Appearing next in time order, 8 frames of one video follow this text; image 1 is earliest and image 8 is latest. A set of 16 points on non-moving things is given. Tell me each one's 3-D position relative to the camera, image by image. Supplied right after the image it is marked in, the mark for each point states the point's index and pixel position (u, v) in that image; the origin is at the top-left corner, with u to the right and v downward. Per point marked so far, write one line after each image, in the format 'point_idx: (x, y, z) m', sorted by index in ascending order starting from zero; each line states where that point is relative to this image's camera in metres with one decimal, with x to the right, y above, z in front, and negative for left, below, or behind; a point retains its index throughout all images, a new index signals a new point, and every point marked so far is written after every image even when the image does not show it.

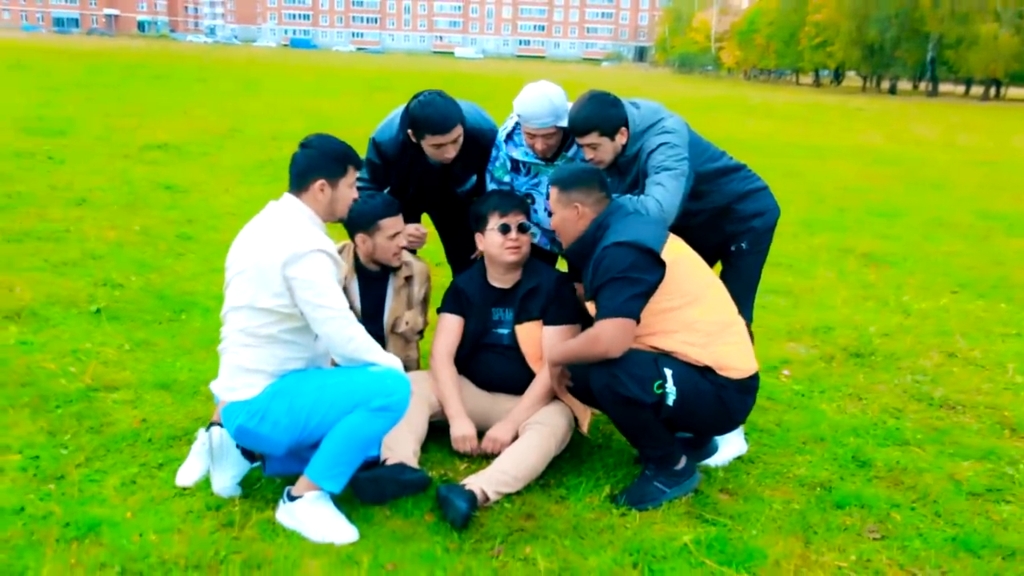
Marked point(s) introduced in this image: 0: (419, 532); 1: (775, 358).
0: (-0.4, -1.0, +4.1) m
1: (+1.7, -0.5, +6.8) m
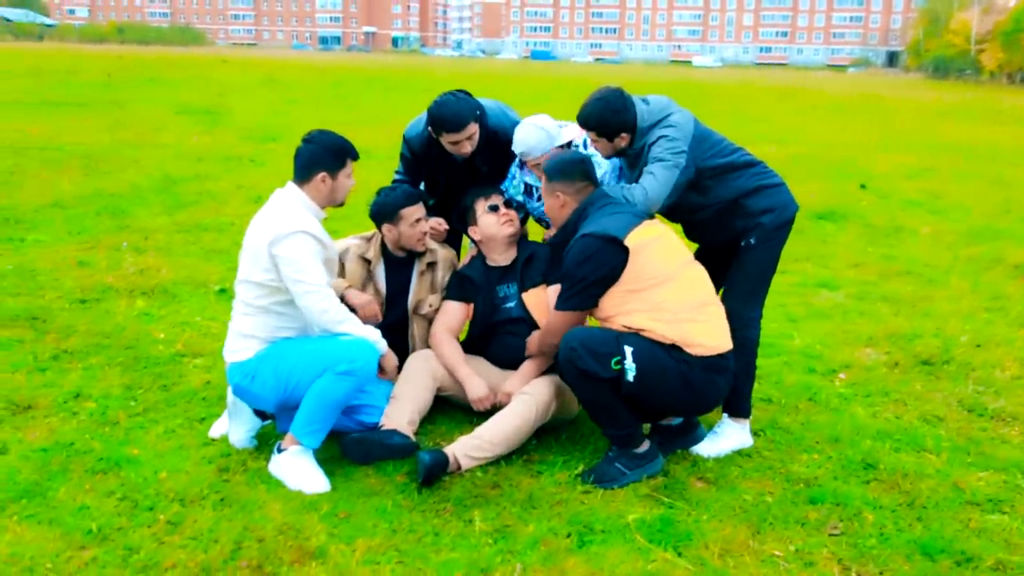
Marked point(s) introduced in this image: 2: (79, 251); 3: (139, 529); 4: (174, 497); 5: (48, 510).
0: (-0.6, -0.9, +4.5) m
1: (+2.1, -0.5, +6.7) m
2: (-3.9, +0.3, +9.1) m
3: (-1.5, -1.0, +4.0) m
4: (-1.4, -0.9, +4.3) m
5: (-1.9, -0.9, +4.2) m
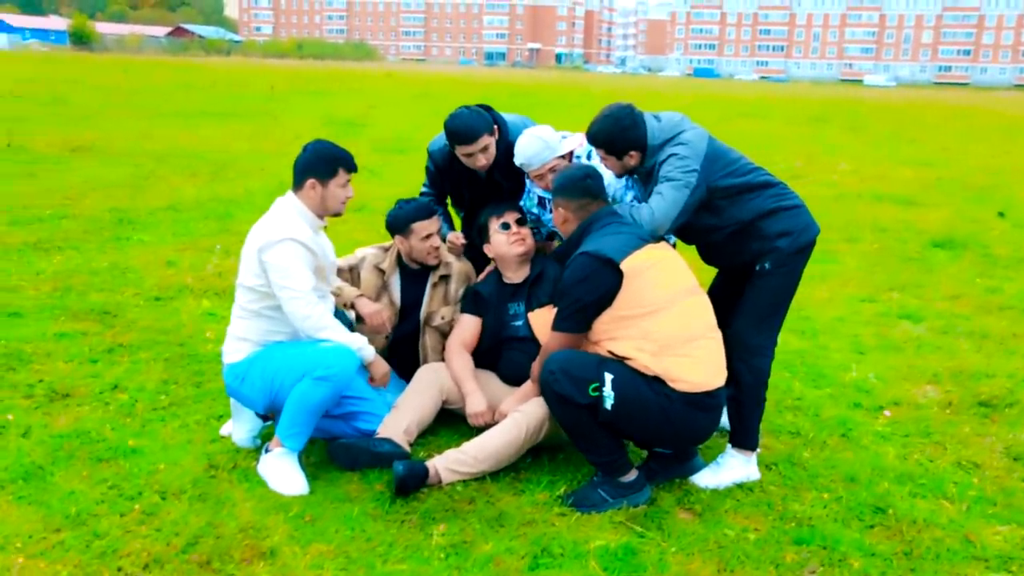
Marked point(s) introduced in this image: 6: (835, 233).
0: (-0.7, -0.9, +4.6) m
1: (+2.3, -0.7, +6.3) m
2: (-3.2, +0.3, +9.6) m
3: (-1.7, -1.0, +4.2) m
4: (-1.6, -0.9, +4.5) m
5: (-2.1, -0.9, +4.4) m
6: (+4.2, +0.7, +13.1) m
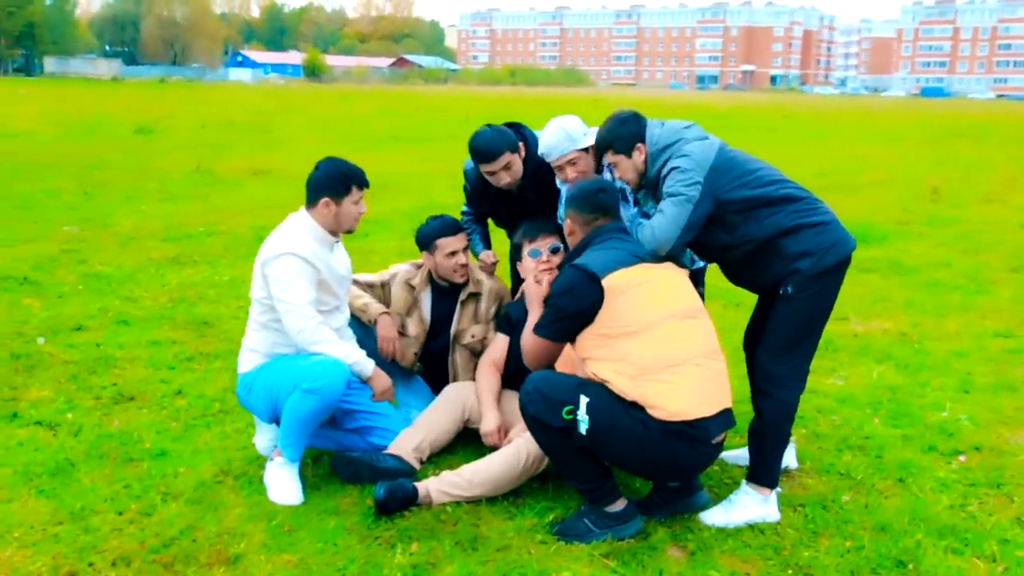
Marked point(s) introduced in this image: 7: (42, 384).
0: (-0.7, -1.0, +4.6) m
1: (+2.5, -0.9, +5.7) m
2: (-2.2, +0.2, +10.1) m
3: (-1.8, -1.0, +4.4) m
4: (-1.6, -0.9, +4.7) m
5: (-2.1, -0.9, +4.7) m
6: (+5.8, +0.3, +12.0) m
7: (-2.9, -0.6, +6.1) m
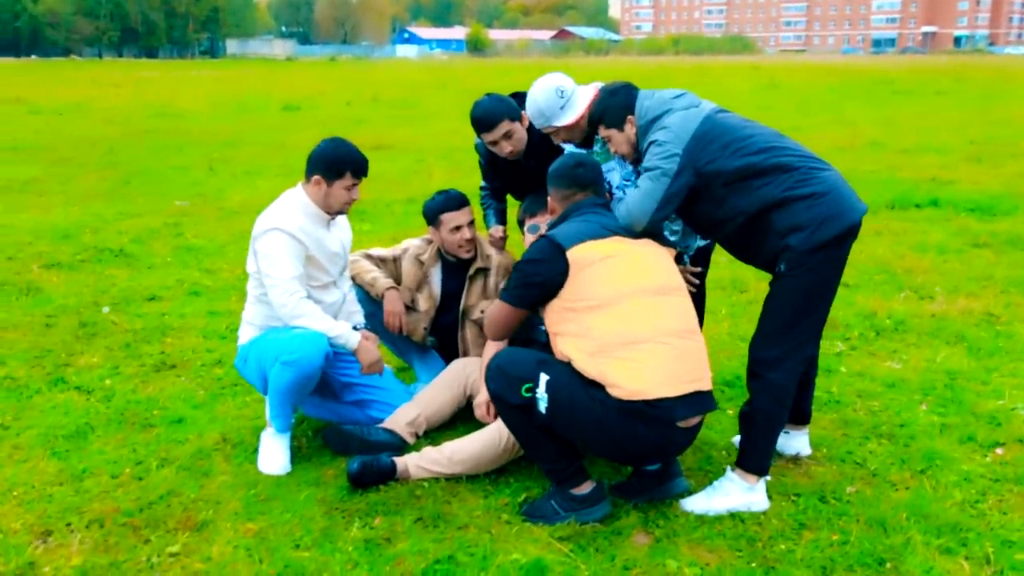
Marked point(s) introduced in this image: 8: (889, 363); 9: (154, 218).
0: (-0.8, -0.9, +4.6) m
1: (+2.6, -0.8, +5.2) m
2: (-1.4, +0.5, +10.3) m
3: (-1.9, -0.9, +4.7) m
4: (-1.7, -0.8, +4.9) m
5: (-2.2, -0.8, +5.0) m
6: (+6.8, +0.6, +10.9) m
7: (-2.7, -0.4, +6.5) m
8: (+2.4, -0.5, +6.4) m
9: (-3.9, +0.8, +11.1) m
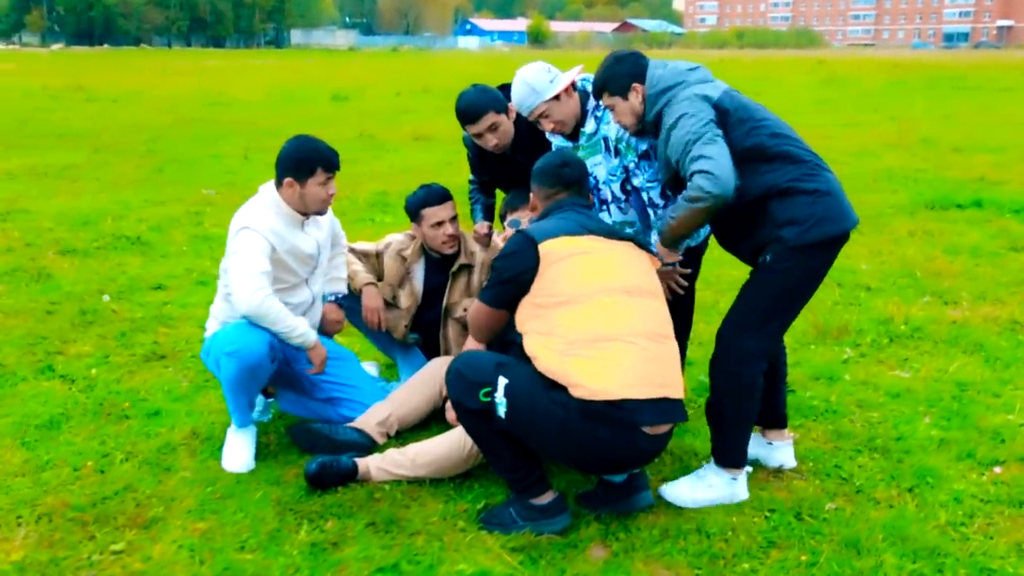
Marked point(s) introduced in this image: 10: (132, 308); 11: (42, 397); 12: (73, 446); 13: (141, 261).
0: (-1.0, -0.9, +4.6) m
1: (+2.4, -0.8, +4.9) m
2: (-1.2, +0.5, +10.2) m
3: (-2.0, -0.8, +4.6) m
4: (-1.8, -0.8, +4.9) m
5: (-2.3, -0.7, +5.0) m
6: (+7.0, +0.5, +10.3) m
7: (-2.7, -0.3, +6.5) m
8: (+2.3, -0.5, +6.1) m
9: (-3.7, +0.9, +11.1) m
10: (-2.7, -0.1, +7.3) m
11: (-2.6, -0.6, +5.5) m
12: (-2.1, -0.8, +4.9) m
13: (-3.2, +0.2, +8.8) m
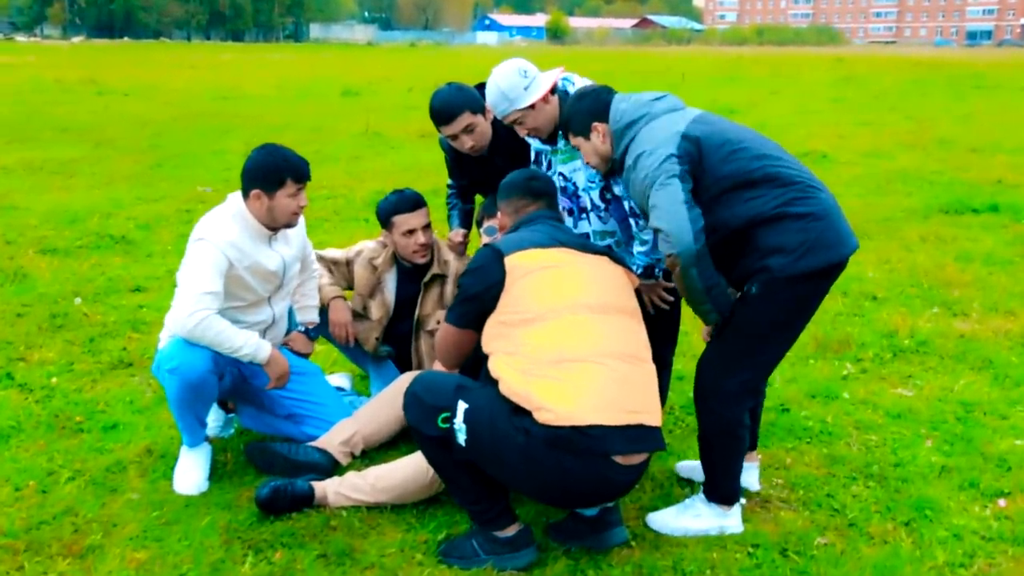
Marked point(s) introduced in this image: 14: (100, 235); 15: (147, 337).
0: (-1.1, -0.9, +4.3) m
1: (+2.3, -0.9, +4.6) m
2: (-1.2, +0.5, +9.9) m
3: (-2.2, -0.9, +4.4) m
4: (-2.0, -0.8, +4.6) m
5: (-2.4, -0.8, +4.7) m
6: (+6.9, +0.4, +9.9) m
7: (-2.8, -0.4, +6.3) m
8: (+2.2, -0.6, +5.8) m
9: (-3.7, +0.9, +10.9) m
10: (-2.8, -0.2, +7.0) m
11: (-2.7, -0.6, +5.3) m
12: (-2.2, -0.8, +4.6) m
13: (-3.3, +0.2, +8.5) m
14: (-3.8, +0.5, +9.3) m
15: (-2.3, -0.3, +6.5) m
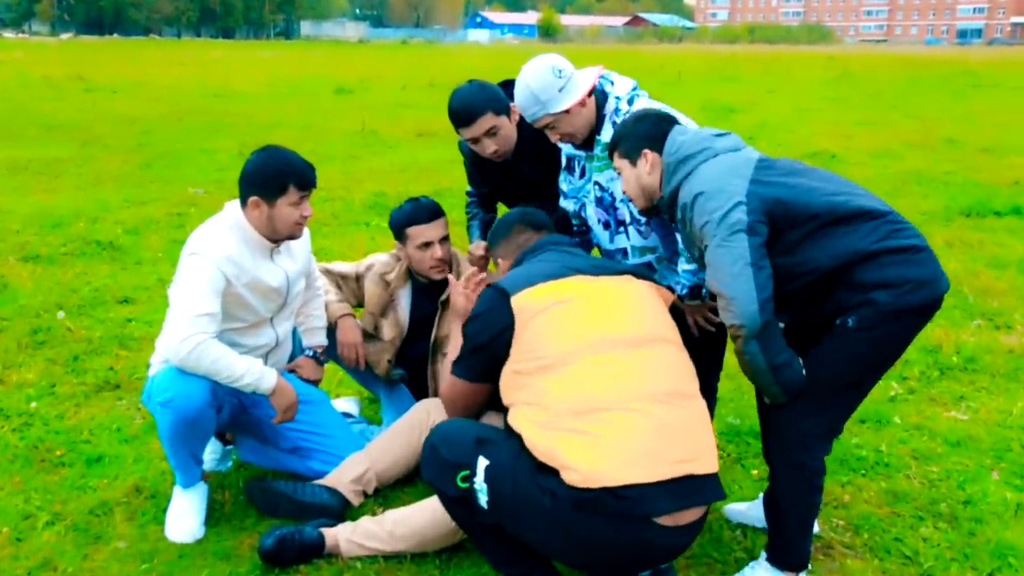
0: (-1.0, -1.0, +3.8) m
1: (+2.4, -1.0, +4.1) m
2: (-1.1, +0.4, +9.4) m
3: (-2.0, -0.9, +3.9) m
4: (-1.8, -0.9, +4.1) m
5: (-2.3, -0.9, +4.2) m
6: (+7.0, +0.3, +9.5) m
7: (-2.7, -0.4, +5.8) m
8: (+2.3, -0.7, +5.3) m
9: (-3.6, +0.8, +10.4) m
10: (-2.7, -0.2, +6.5) m
11: (-2.6, -0.7, +4.8) m
12: (-2.1, -0.9, +4.1) m
13: (-3.2, +0.2, +8.0) m
14: (-3.7, +0.4, +8.8) m
15: (-2.2, -0.4, +6.1) m
